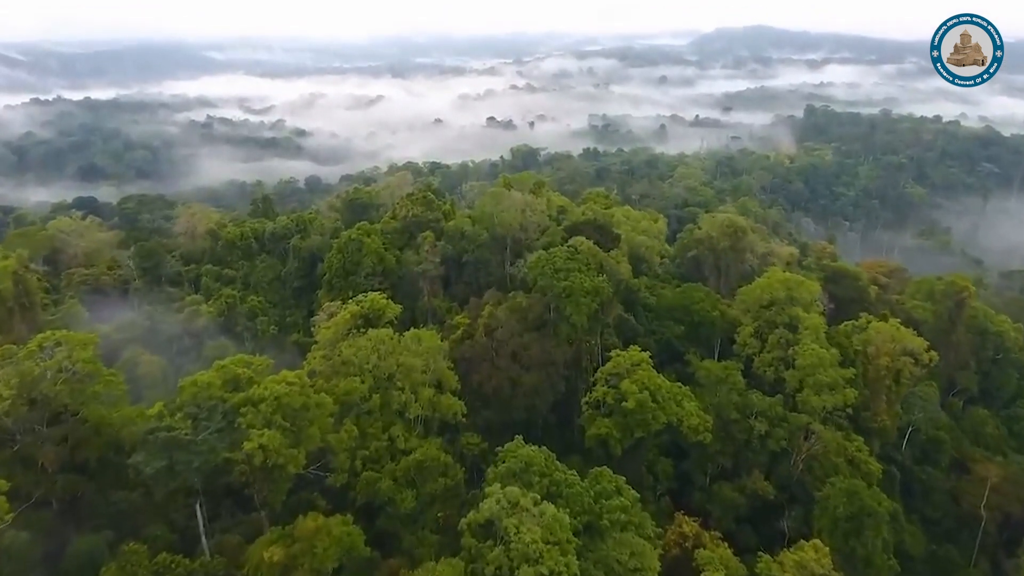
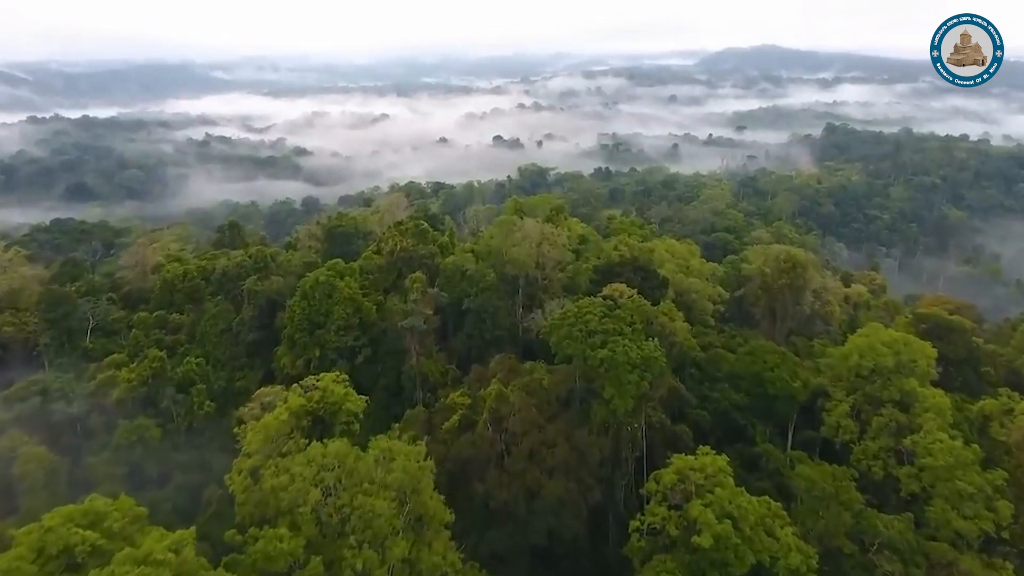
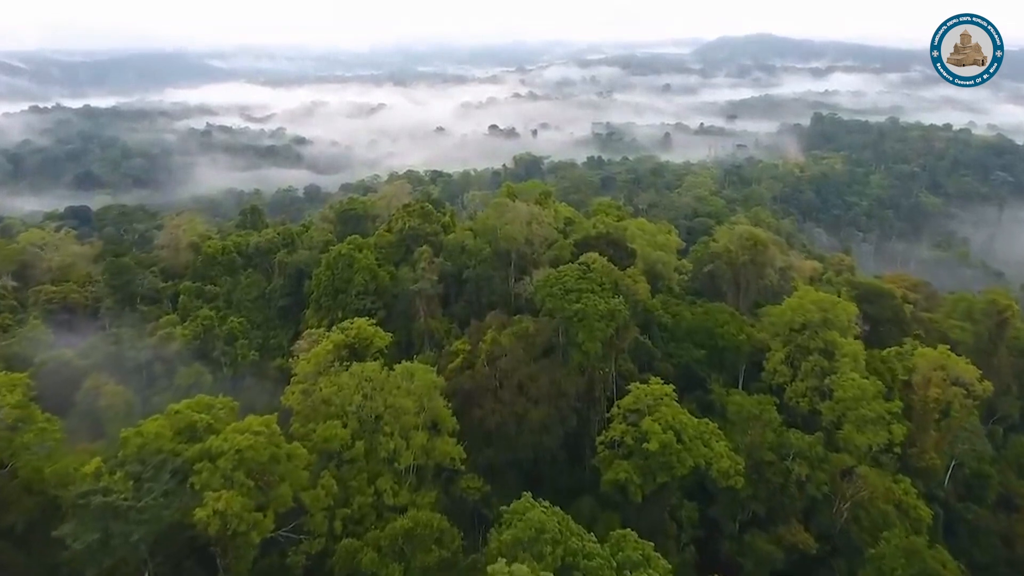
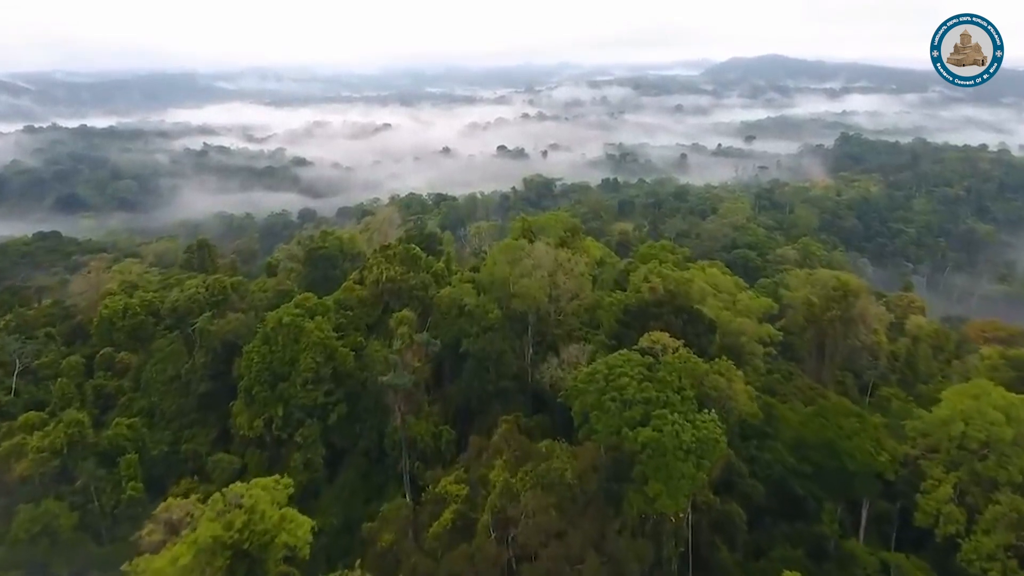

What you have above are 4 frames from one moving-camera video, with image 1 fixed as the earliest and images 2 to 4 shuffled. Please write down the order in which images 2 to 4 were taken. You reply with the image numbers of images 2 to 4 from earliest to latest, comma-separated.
3, 2, 4
